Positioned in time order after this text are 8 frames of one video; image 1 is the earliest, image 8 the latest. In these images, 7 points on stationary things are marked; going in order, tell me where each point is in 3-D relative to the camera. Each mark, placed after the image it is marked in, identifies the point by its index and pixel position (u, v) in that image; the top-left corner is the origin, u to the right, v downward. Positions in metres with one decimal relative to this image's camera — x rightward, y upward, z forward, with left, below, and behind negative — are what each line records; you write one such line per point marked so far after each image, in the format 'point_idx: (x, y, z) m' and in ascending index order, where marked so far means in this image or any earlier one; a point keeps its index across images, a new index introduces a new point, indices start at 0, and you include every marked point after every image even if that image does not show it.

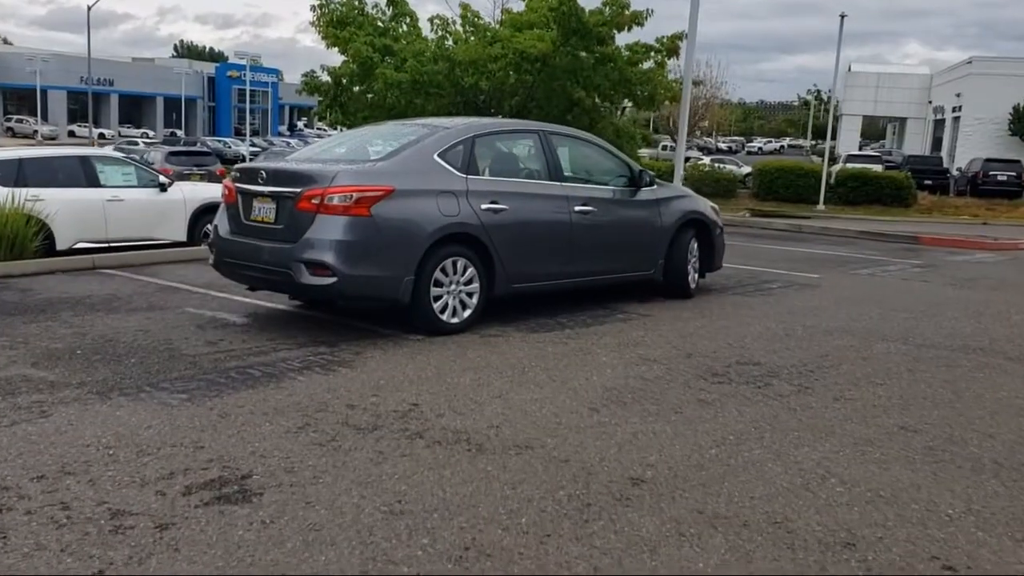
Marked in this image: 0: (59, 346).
0: (-3.5, -0.5, +7.8) m
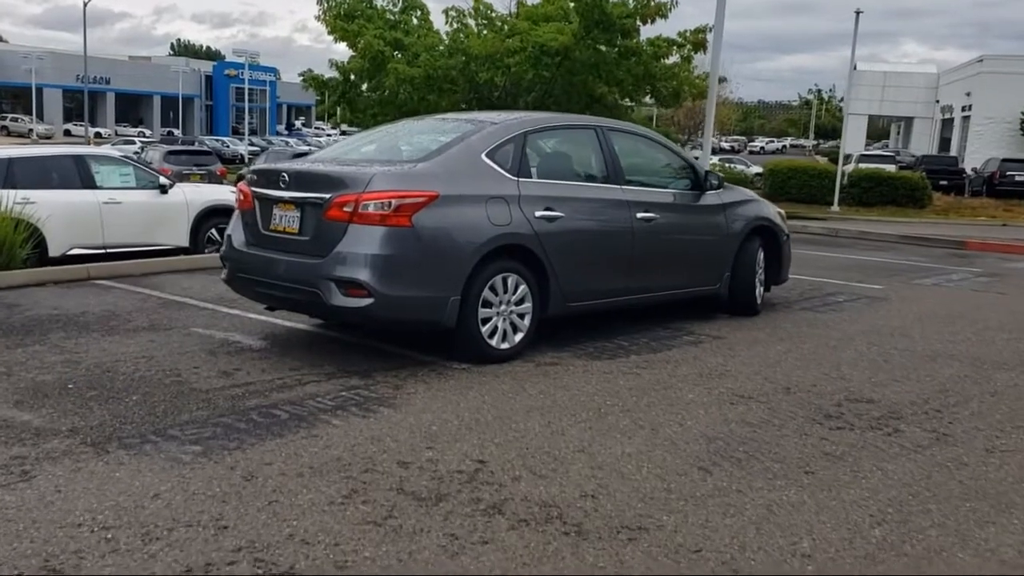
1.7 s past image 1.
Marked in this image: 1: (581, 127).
0: (-3.1, -0.6, +6.6) m
1: (+0.6, +1.3, +8.1) m
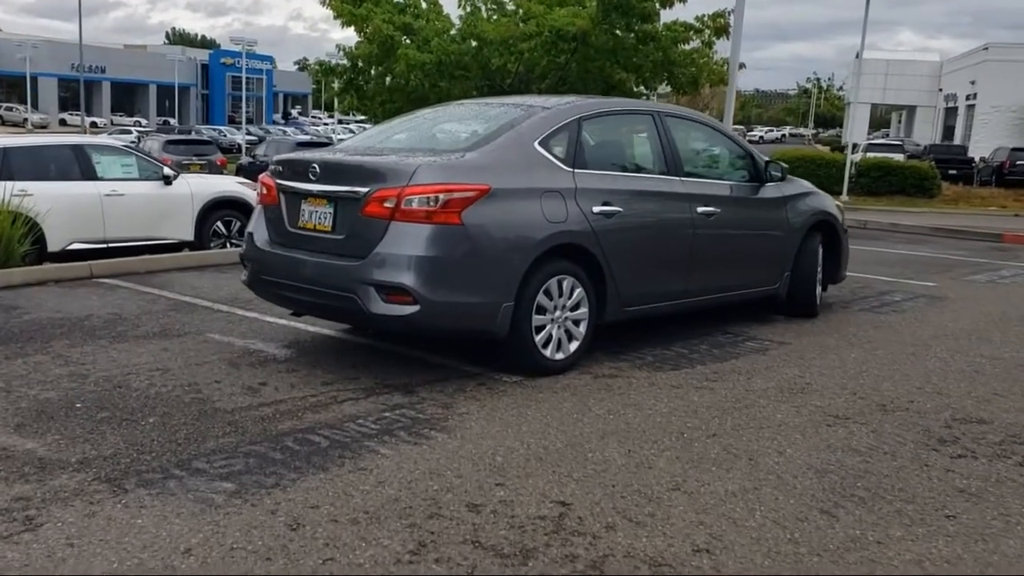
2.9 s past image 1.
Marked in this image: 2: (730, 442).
0: (-2.7, -0.6, +5.9) m
1: (+0.9, +1.3, +7.4) m
2: (+1.1, -0.8, +5.2) m
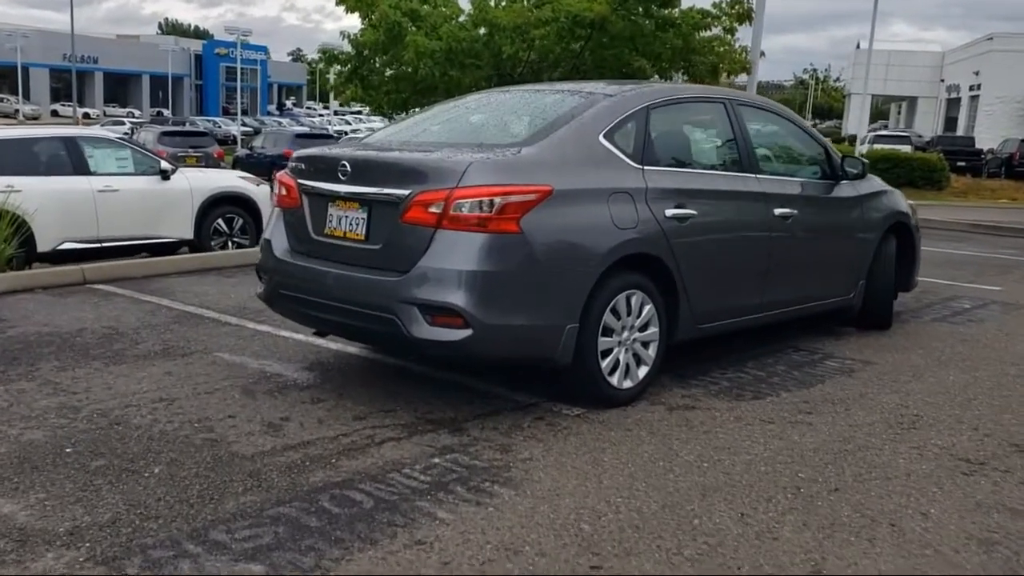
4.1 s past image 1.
0: (-2.4, -0.7, +5.0) m
1: (+1.3, +1.2, +6.4) m
2: (+1.5, -0.9, +4.3) m
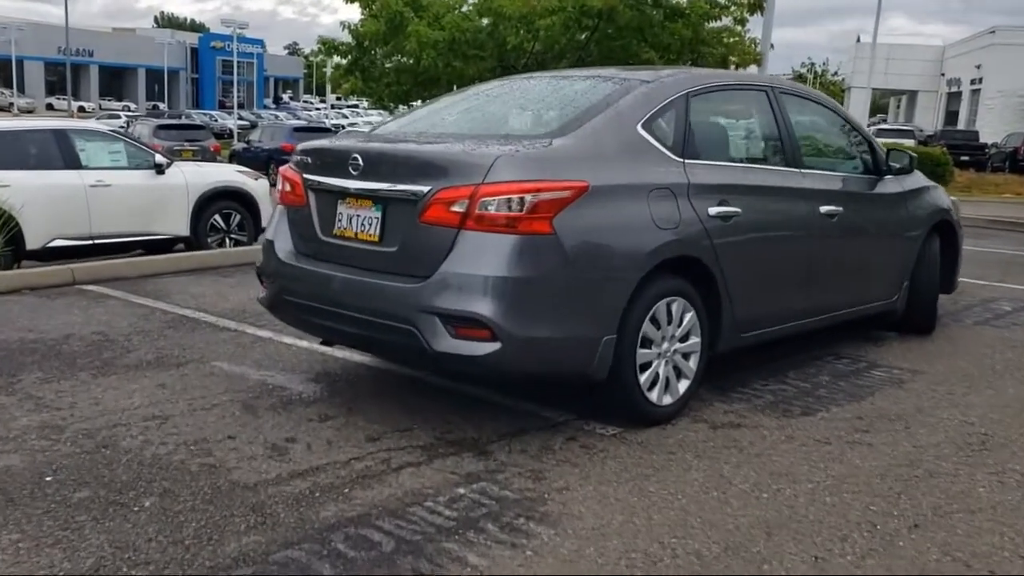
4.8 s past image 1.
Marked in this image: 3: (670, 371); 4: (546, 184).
0: (-2.2, -0.8, +4.5) m
1: (+1.4, +1.2, +5.9) m
2: (+1.6, -0.9, +3.8) m
3: (+0.8, -0.4, +5.2) m
4: (+0.2, +0.5, +4.5) m
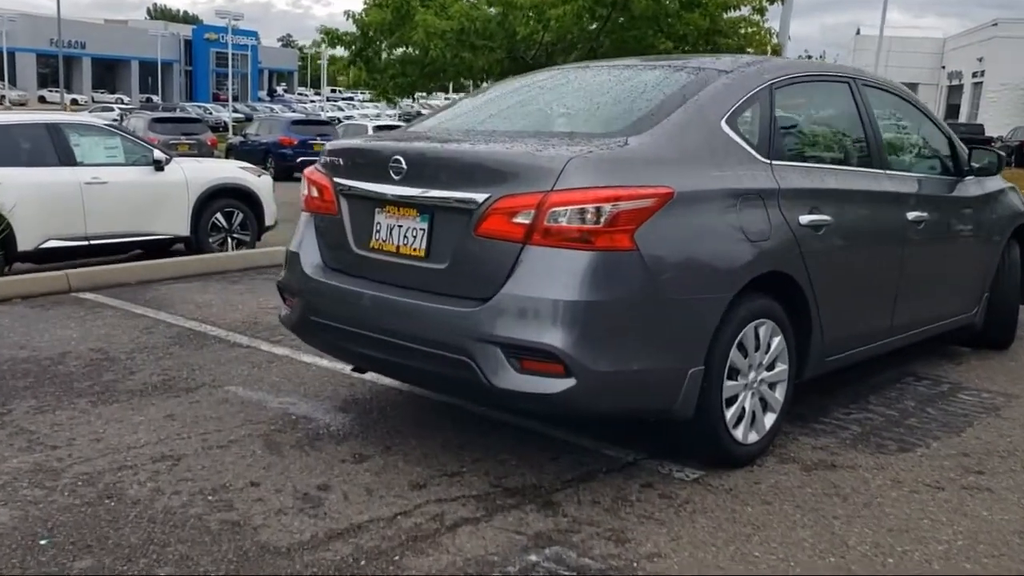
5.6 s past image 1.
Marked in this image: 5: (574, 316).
0: (-1.9, -0.9, +3.8) m
1: (+1.7, +1.1, +5.3) m
2: (+1.9, -1.0, +3.1) m
3: (+1.1, -0.5, +4.5) m
4: (+0.4, +0.4, +3.9) m
5: (+0.2, -0.1, +3.8) m
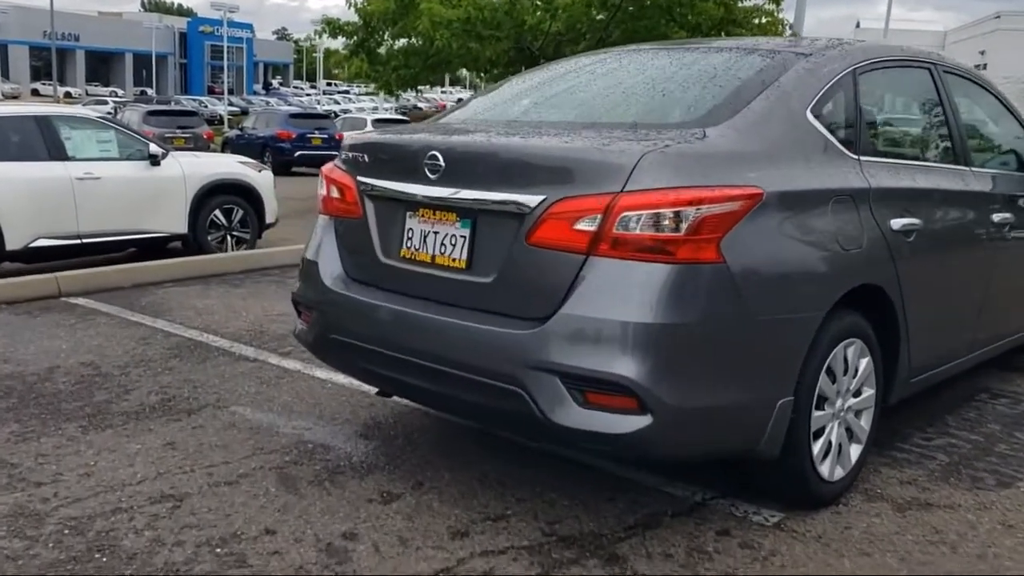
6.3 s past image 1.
0: (-1.7, -0.9, +3.2) m
1: (+1.9, +1.0, +4.7) m
2: (+2.1, -1.1, +2.6) m
3: (+1.3, -0.6, +3.9) m
4: (+0.6, +0.3, +3.3) m
5: (+0.4, -0.2, +3.2) m
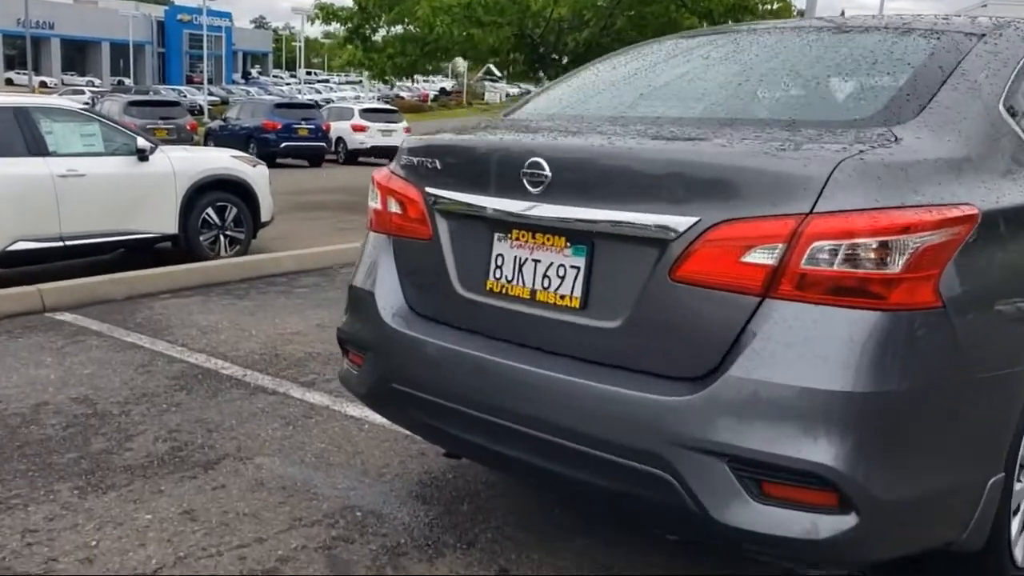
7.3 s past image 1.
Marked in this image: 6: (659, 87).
0: (-1.4, -1.1, +2.4) m
1: (+2.2, +0.9, +3.9) m
2: (+2.5, -1.2, +1.8) m
3: (+1.6, -0.7, +3.2) m
4: (+1.0, +0.2, +2.5) m
5: (+0.8, -0.3, +2.4) m
6: (+0.5, +0.7, +3.5) m
